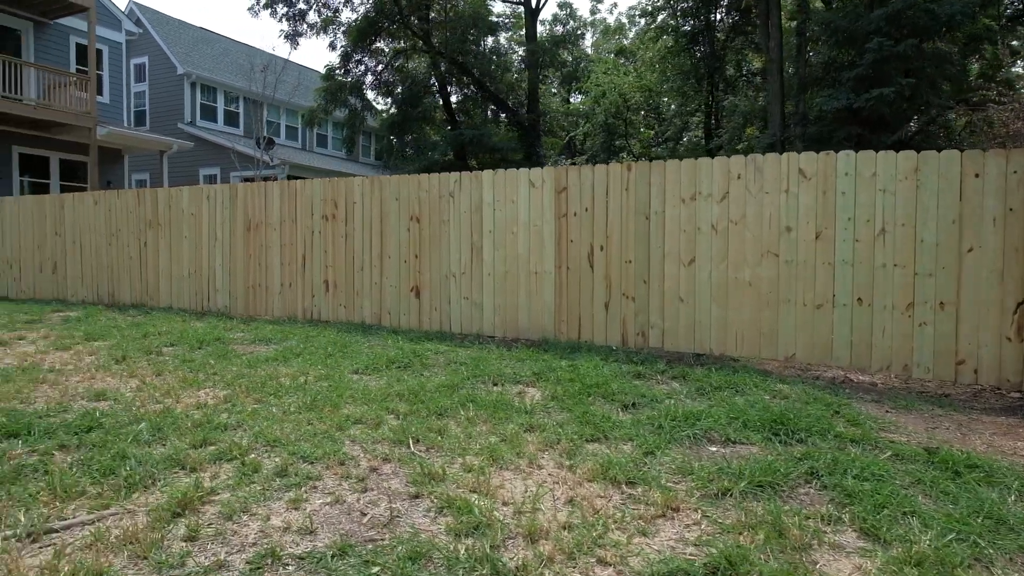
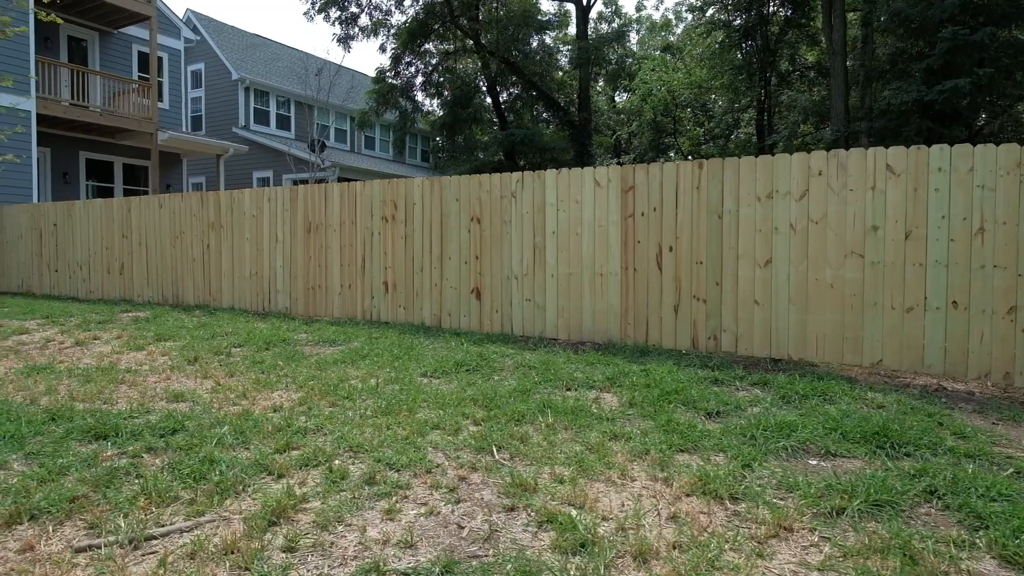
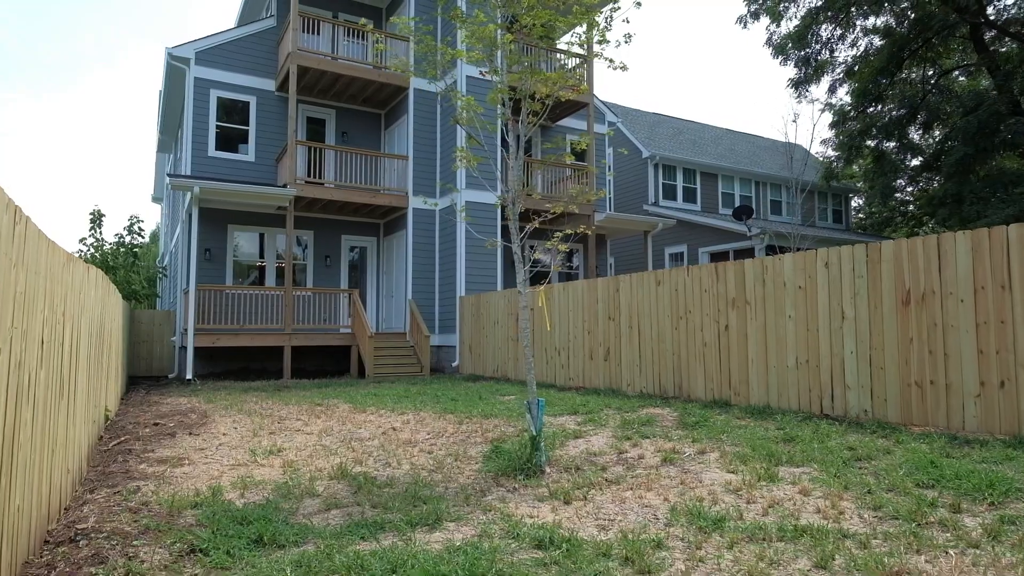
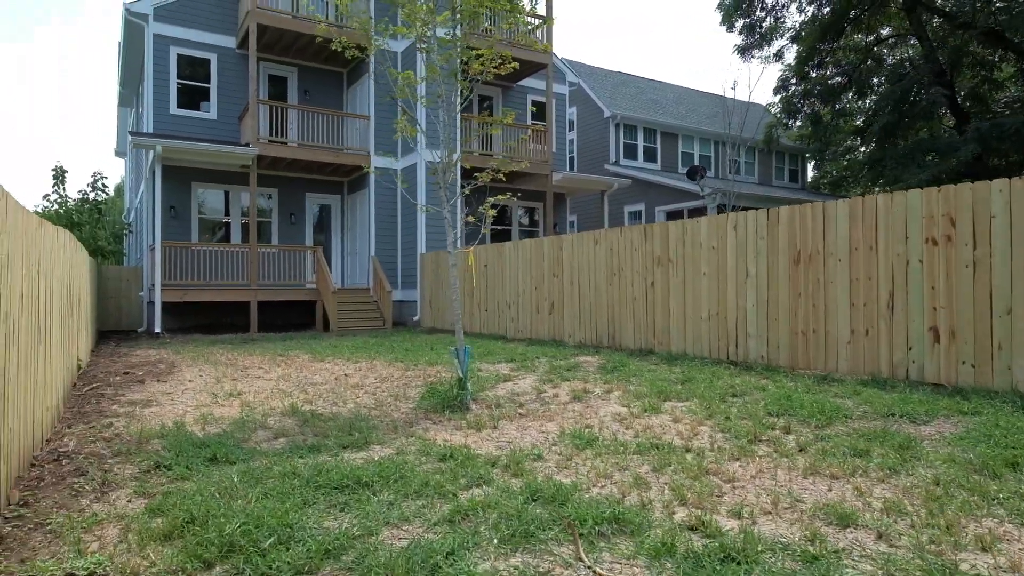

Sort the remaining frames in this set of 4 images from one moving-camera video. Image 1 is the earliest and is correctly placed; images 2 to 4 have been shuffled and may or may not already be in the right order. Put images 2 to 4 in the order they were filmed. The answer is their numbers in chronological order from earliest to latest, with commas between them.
2, 4, 3
